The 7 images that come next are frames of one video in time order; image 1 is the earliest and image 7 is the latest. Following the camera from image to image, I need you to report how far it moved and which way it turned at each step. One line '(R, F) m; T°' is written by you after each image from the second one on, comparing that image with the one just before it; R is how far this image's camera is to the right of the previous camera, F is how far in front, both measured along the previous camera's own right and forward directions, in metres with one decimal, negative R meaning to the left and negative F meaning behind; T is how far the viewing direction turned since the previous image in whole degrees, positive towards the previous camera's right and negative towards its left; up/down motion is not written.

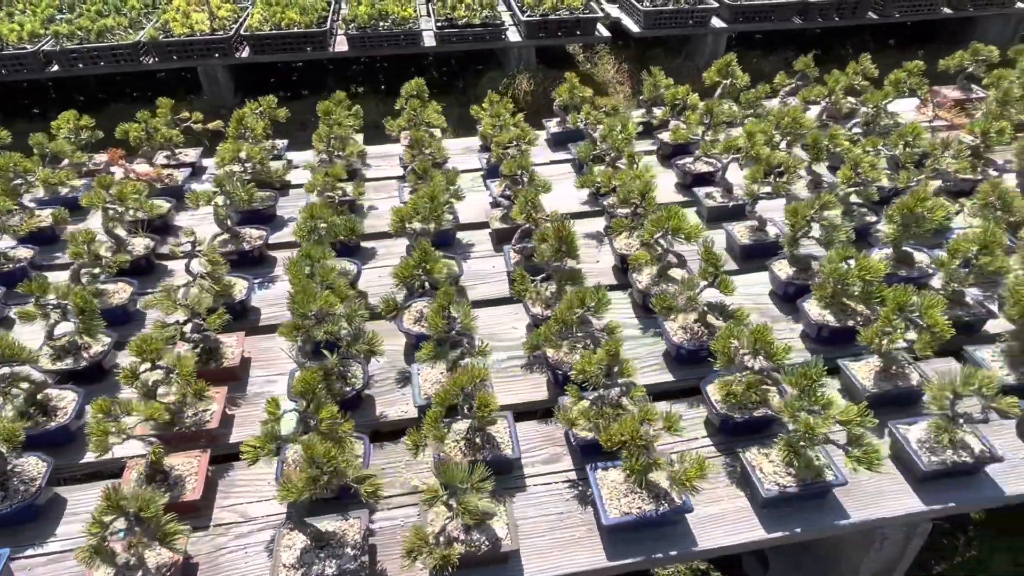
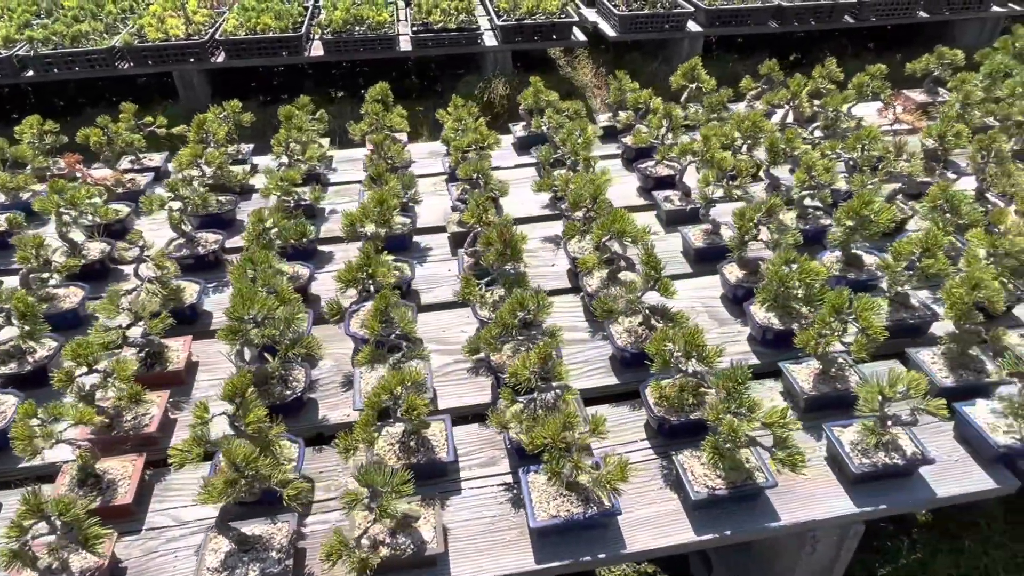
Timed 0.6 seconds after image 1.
(+0.3, 0.0) m; 0°
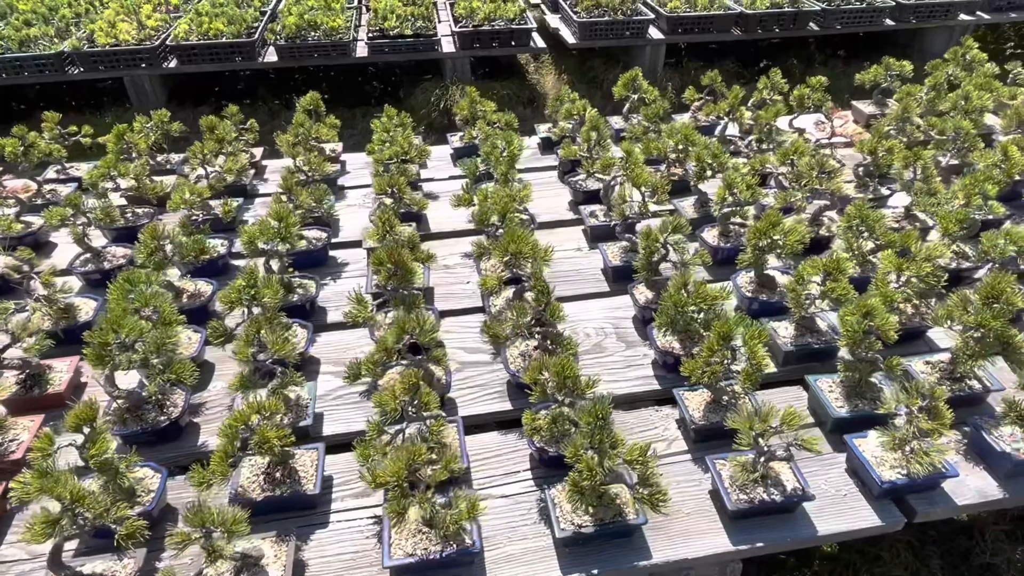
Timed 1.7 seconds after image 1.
(+0.5, +0.1) m; 0°
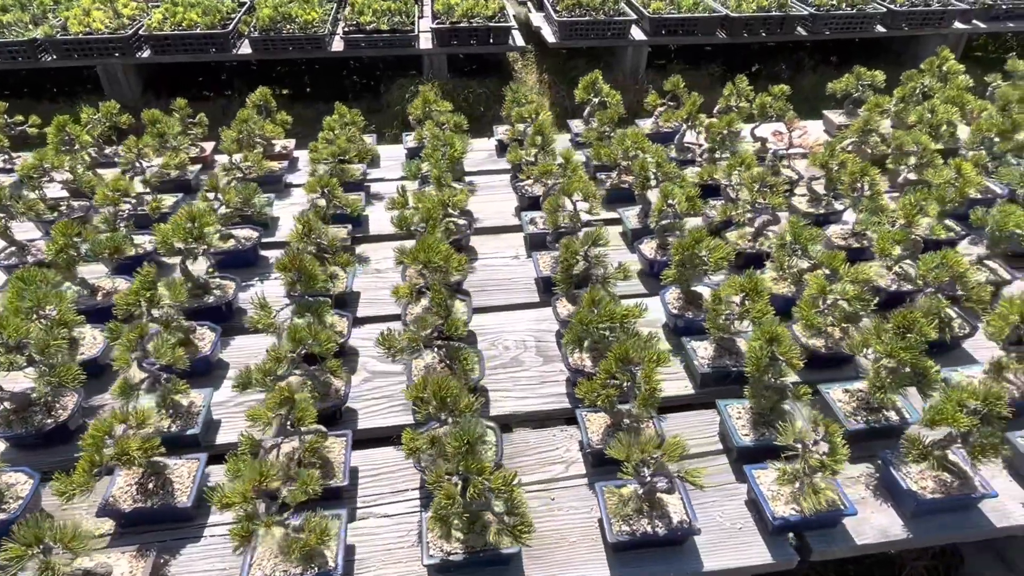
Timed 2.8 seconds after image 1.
(+0.5, +0.1) m; -1°
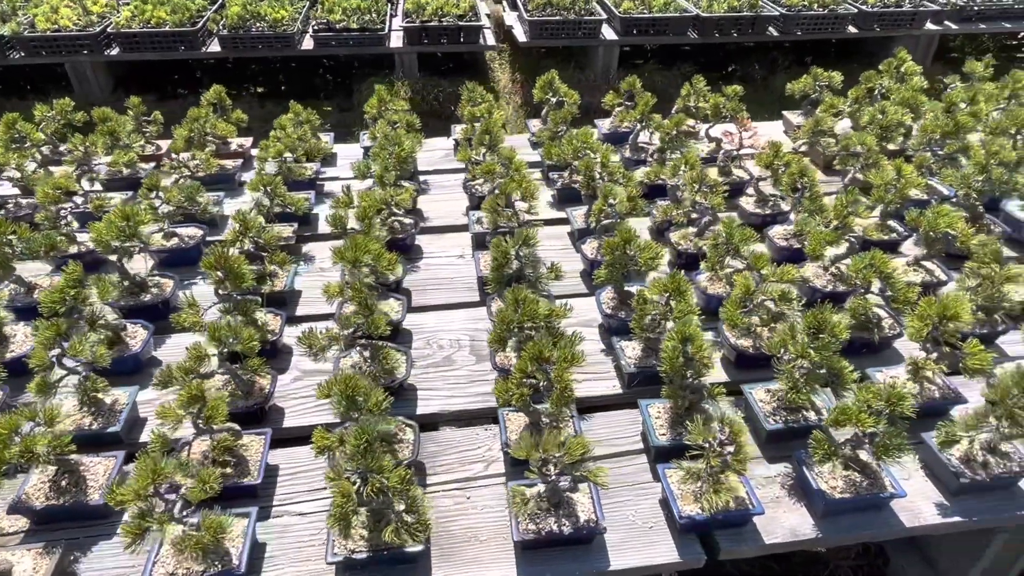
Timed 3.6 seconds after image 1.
(+0.3, 0.0) m; 0°
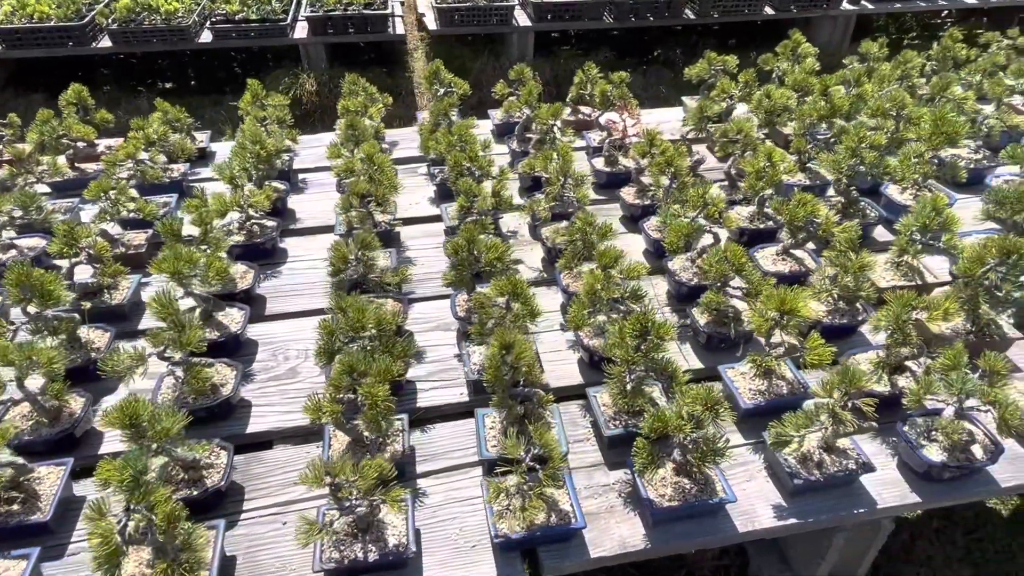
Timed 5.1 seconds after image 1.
(+0.6, +0.1) m; +2°
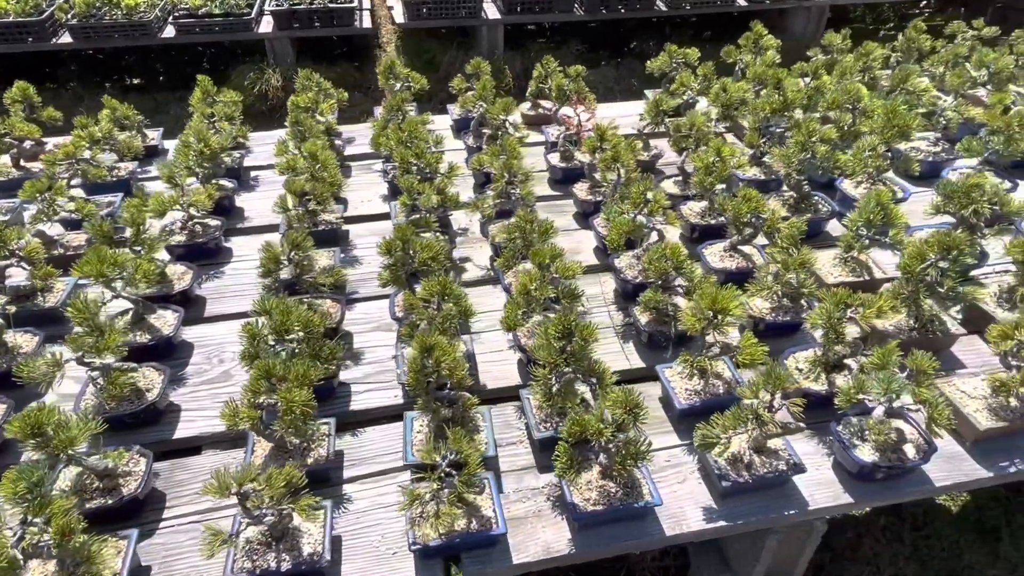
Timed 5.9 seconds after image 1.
(+0.3, +0.1) m; 0°
